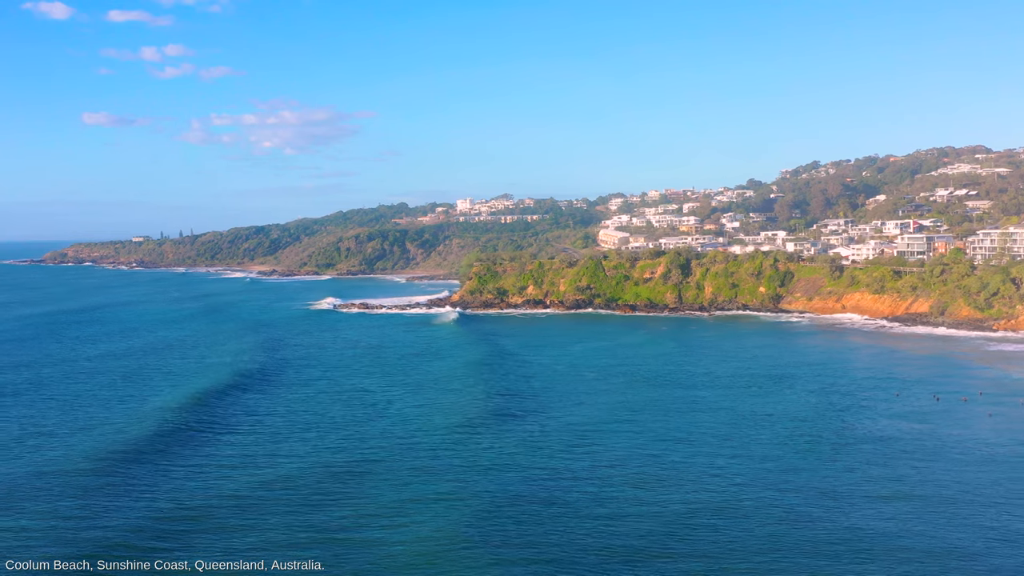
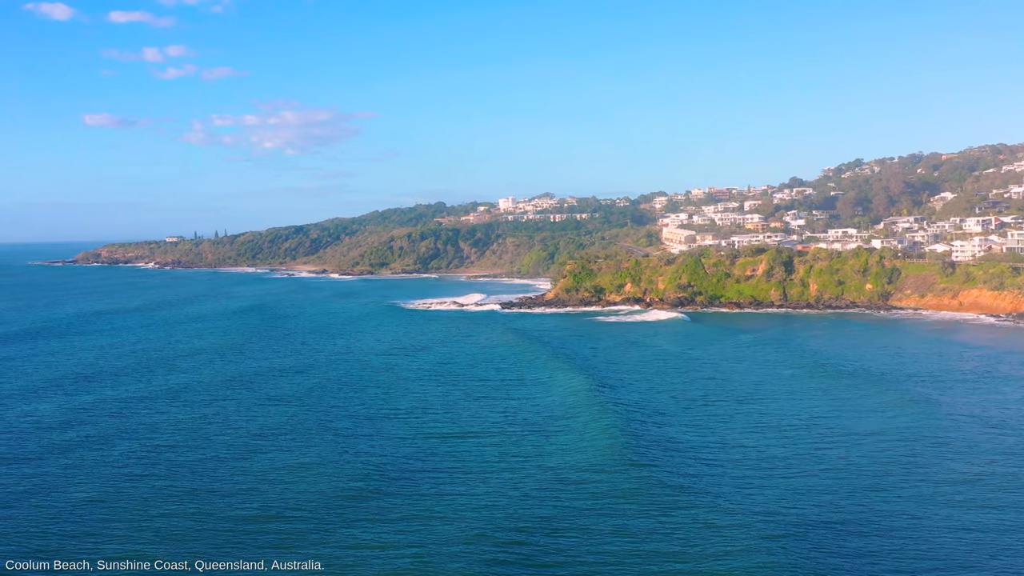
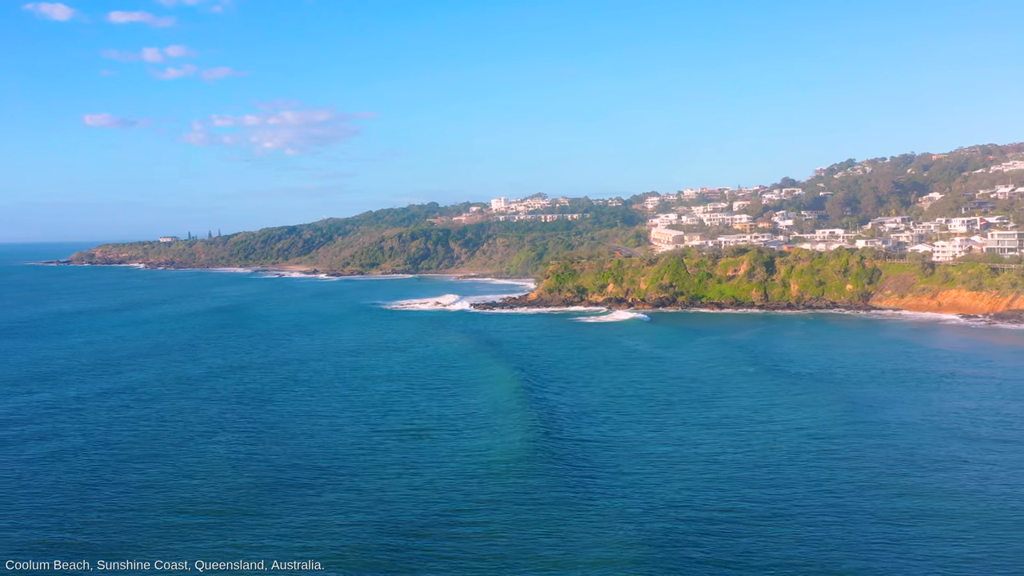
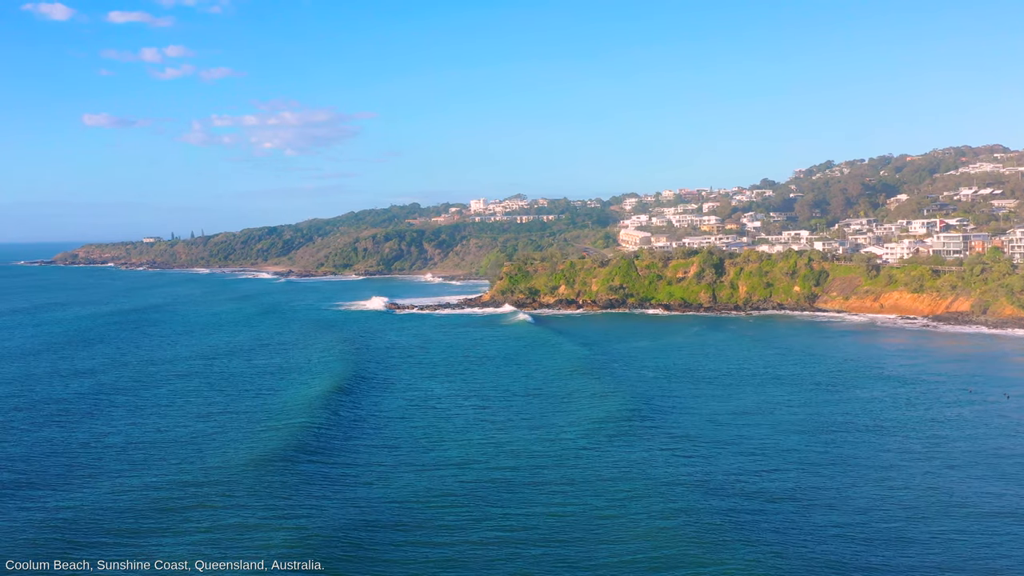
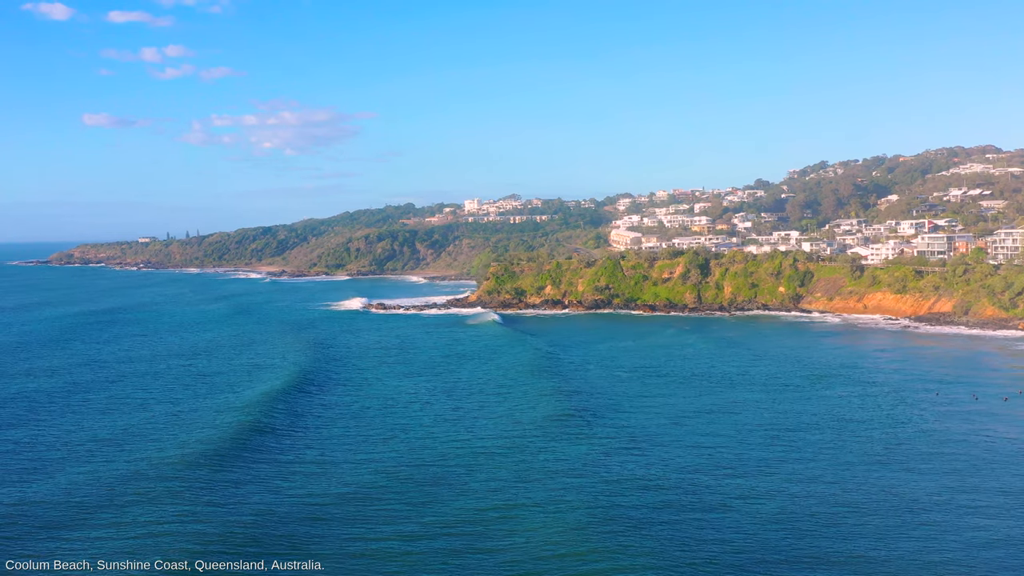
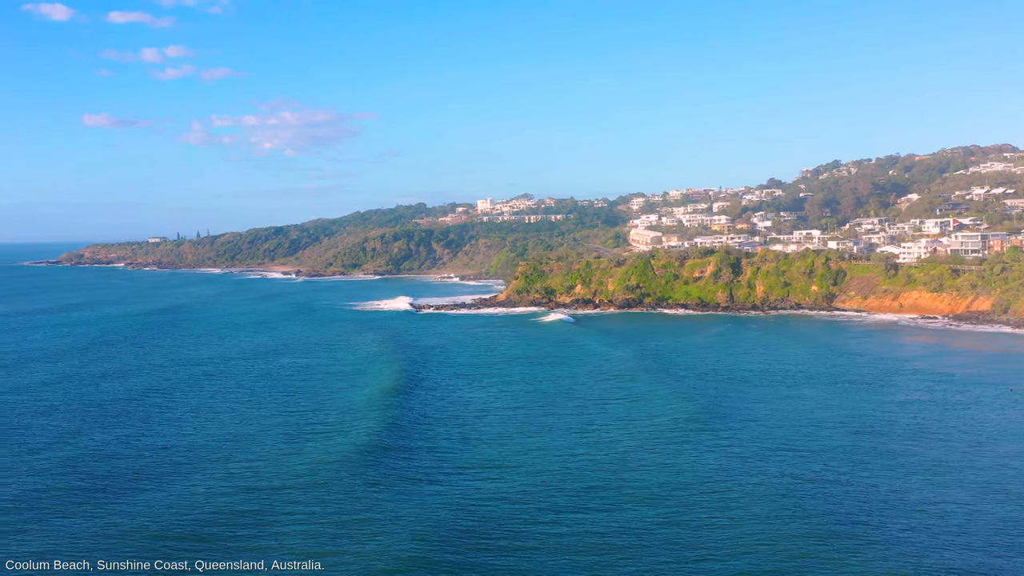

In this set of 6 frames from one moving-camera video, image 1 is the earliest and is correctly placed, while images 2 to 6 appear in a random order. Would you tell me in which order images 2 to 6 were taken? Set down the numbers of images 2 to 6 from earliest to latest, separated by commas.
5, 4, 6, 3, 2
